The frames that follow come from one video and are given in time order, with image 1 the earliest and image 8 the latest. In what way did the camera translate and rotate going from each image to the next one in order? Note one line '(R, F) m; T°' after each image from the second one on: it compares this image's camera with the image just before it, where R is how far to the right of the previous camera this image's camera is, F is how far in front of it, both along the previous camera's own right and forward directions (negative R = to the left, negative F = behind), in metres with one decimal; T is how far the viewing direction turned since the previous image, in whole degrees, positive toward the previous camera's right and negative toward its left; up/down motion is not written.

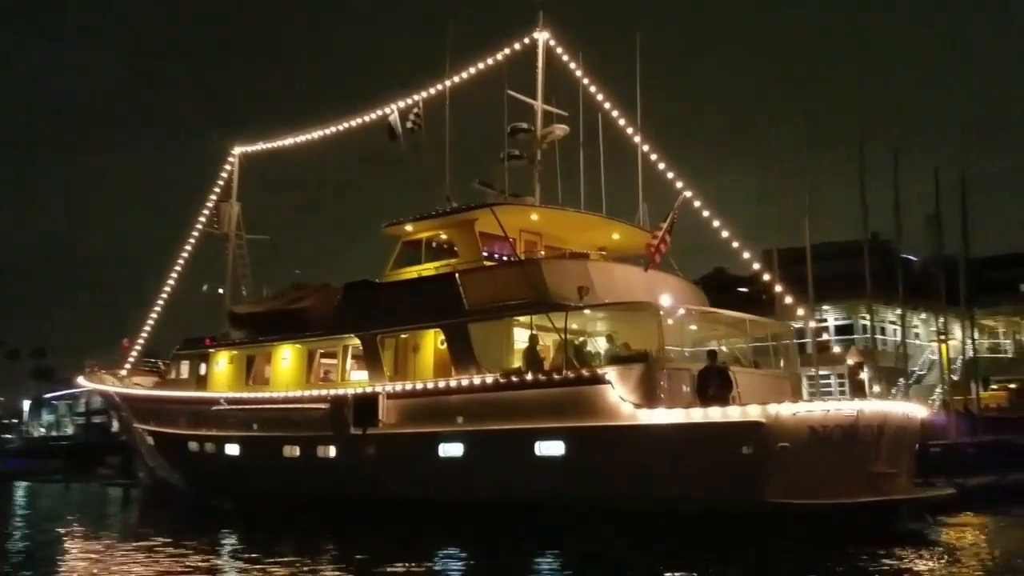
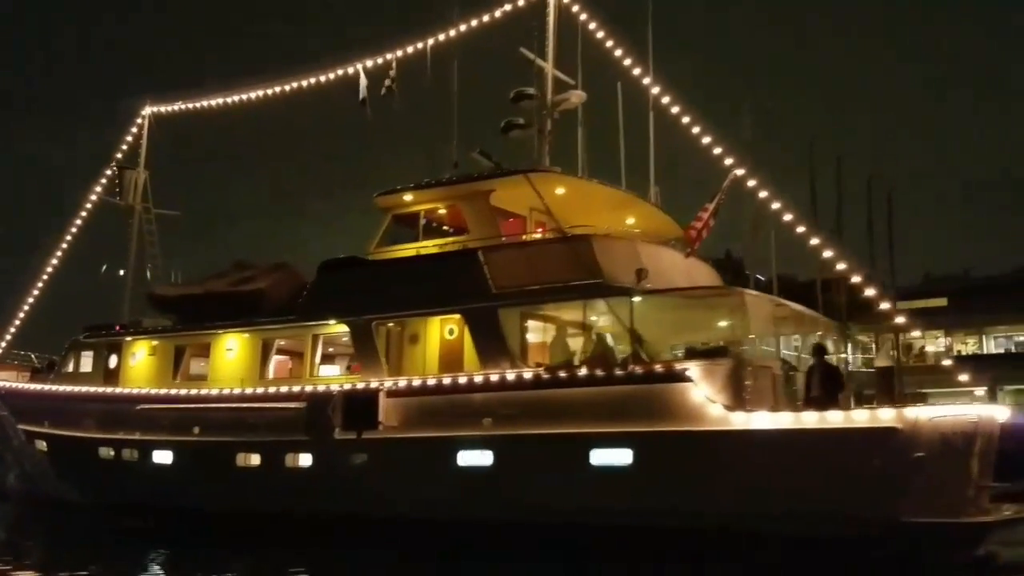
(-2.1, +2.0) m; +9°
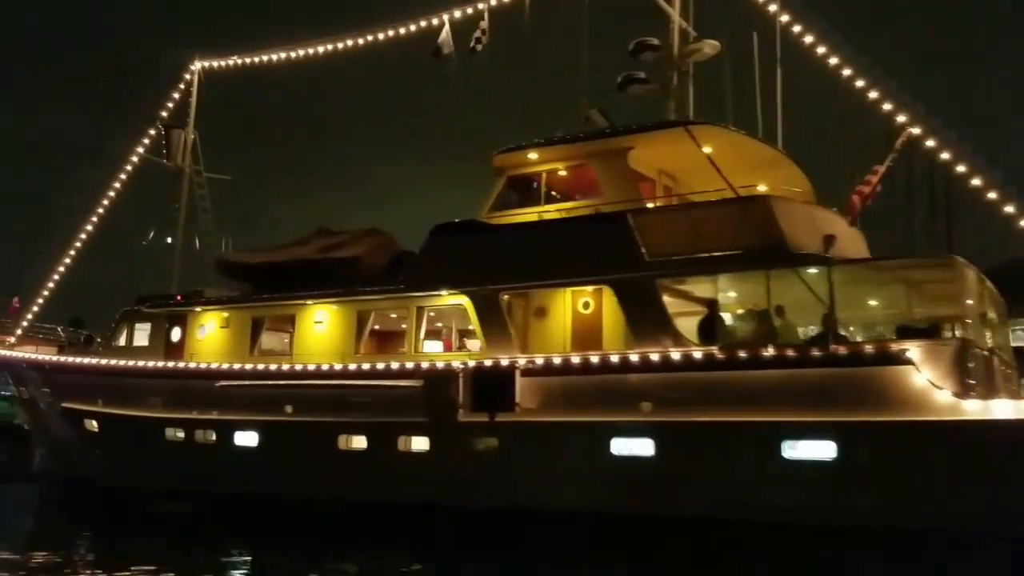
(-1.8, +1.2) m; +1°
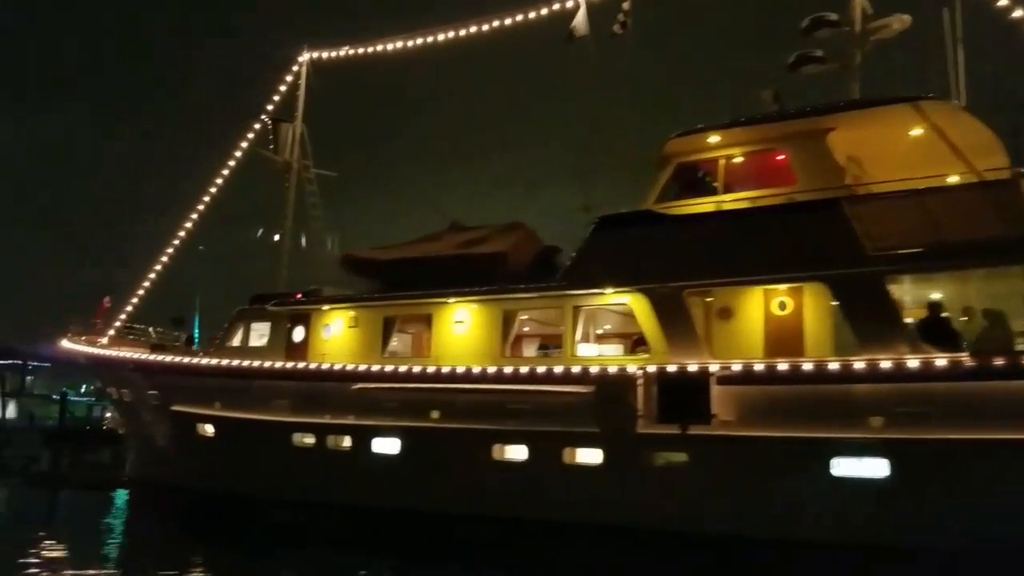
(-1.5, +0.9) m; -3°
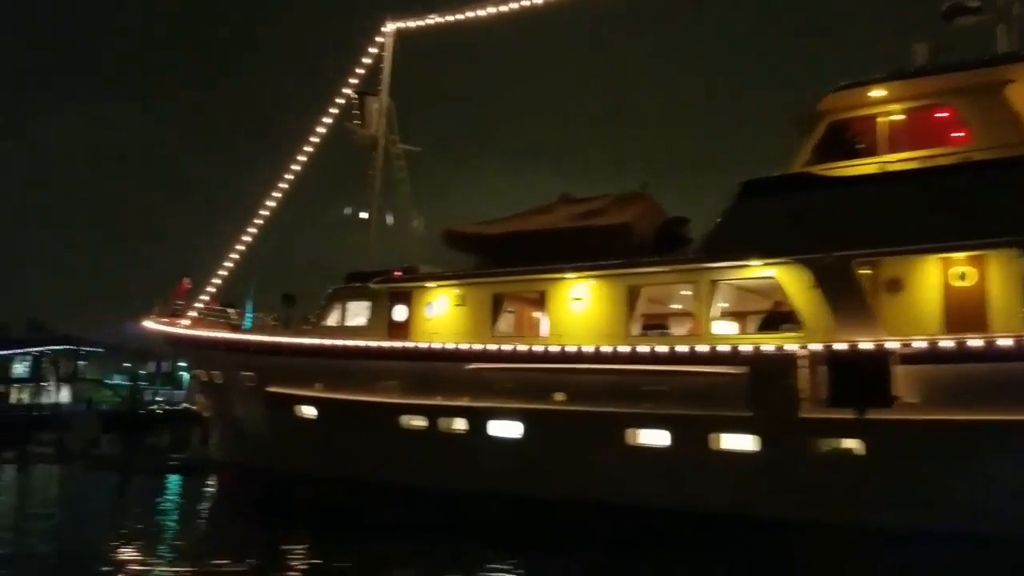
(-1.1, +0.6) m; -3°
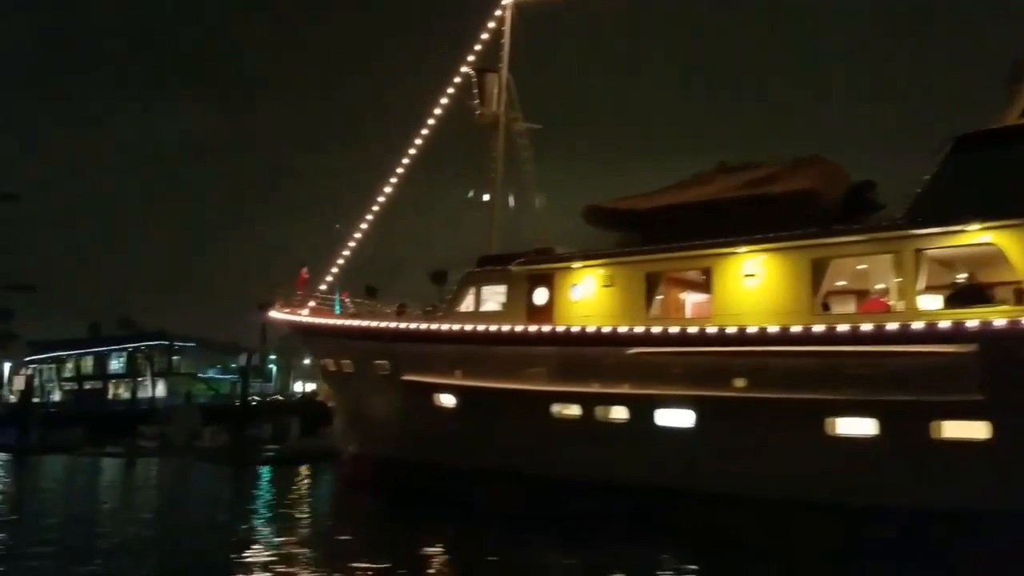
(-1.1, +0.7) m; -5°
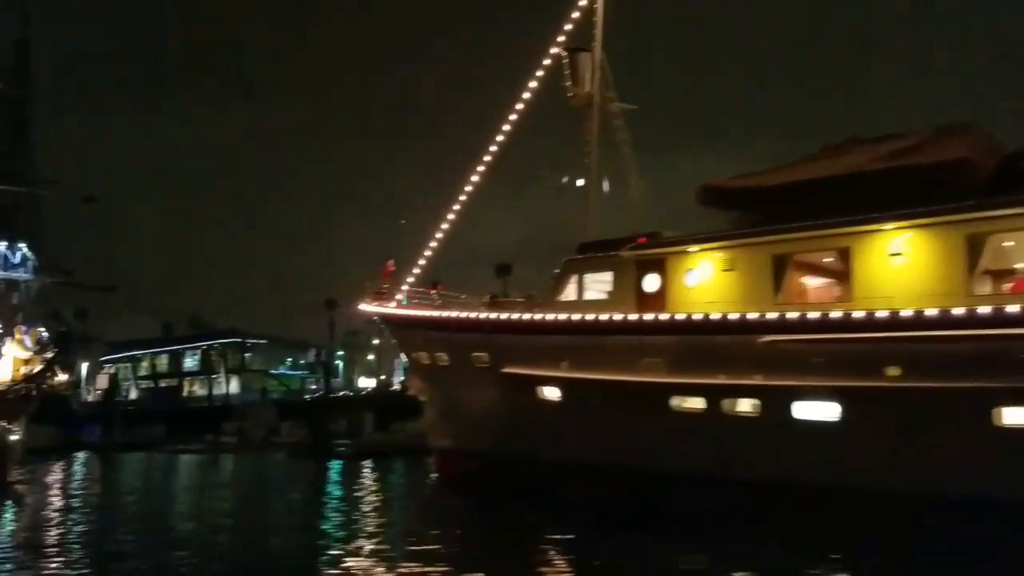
(-0.7, +0.6) m; -4°
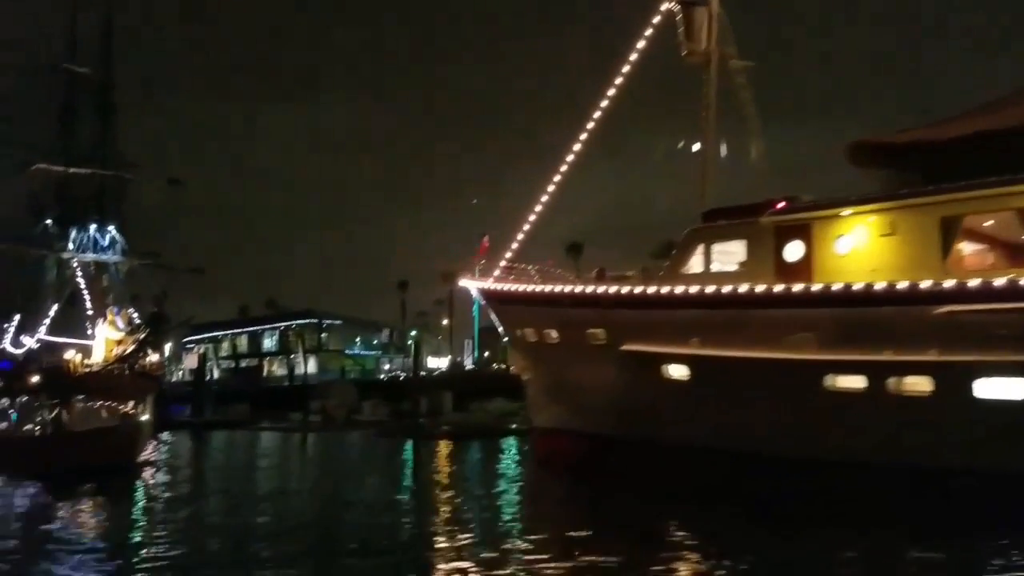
(-0.8, +0.7) m; -4°
